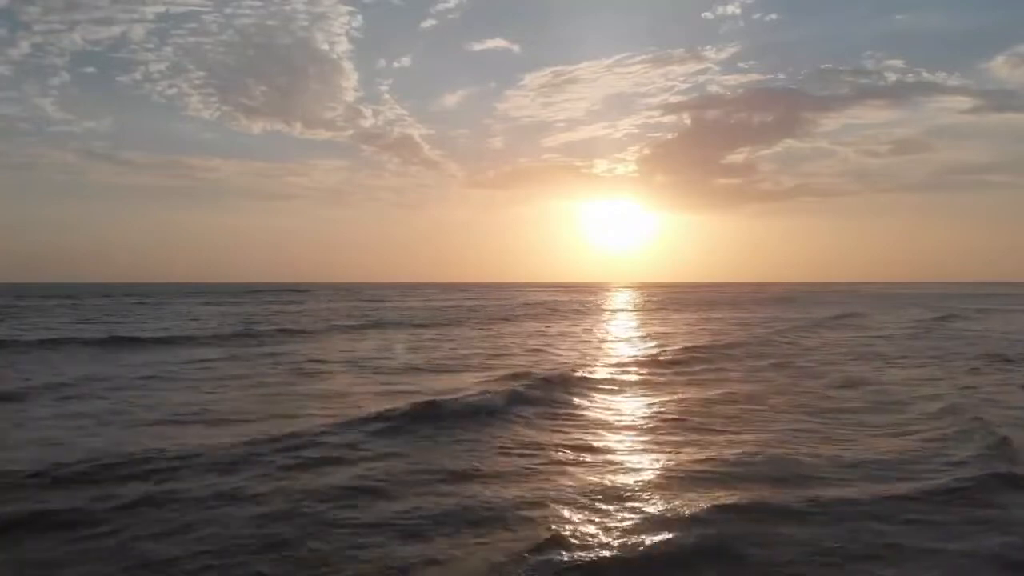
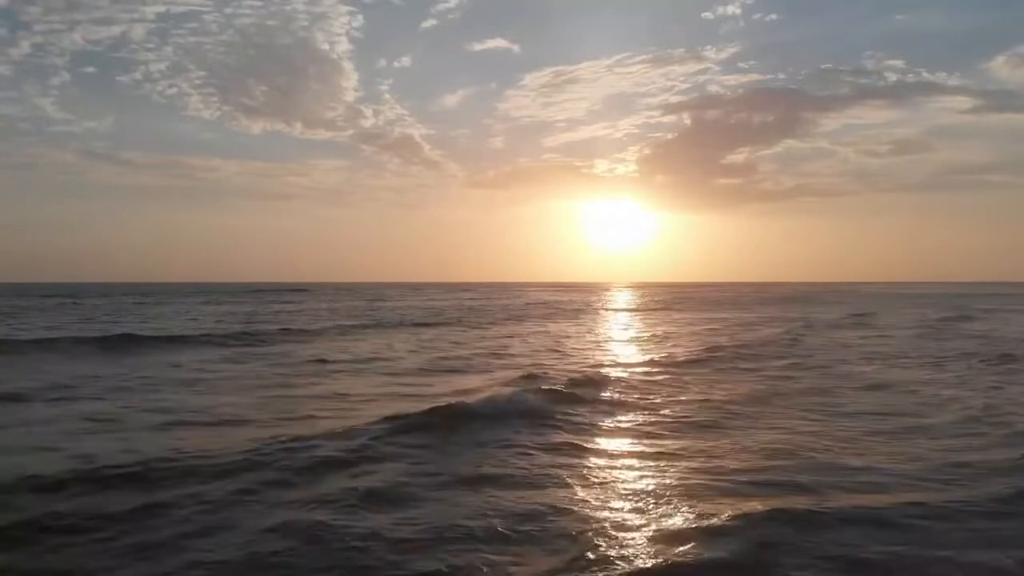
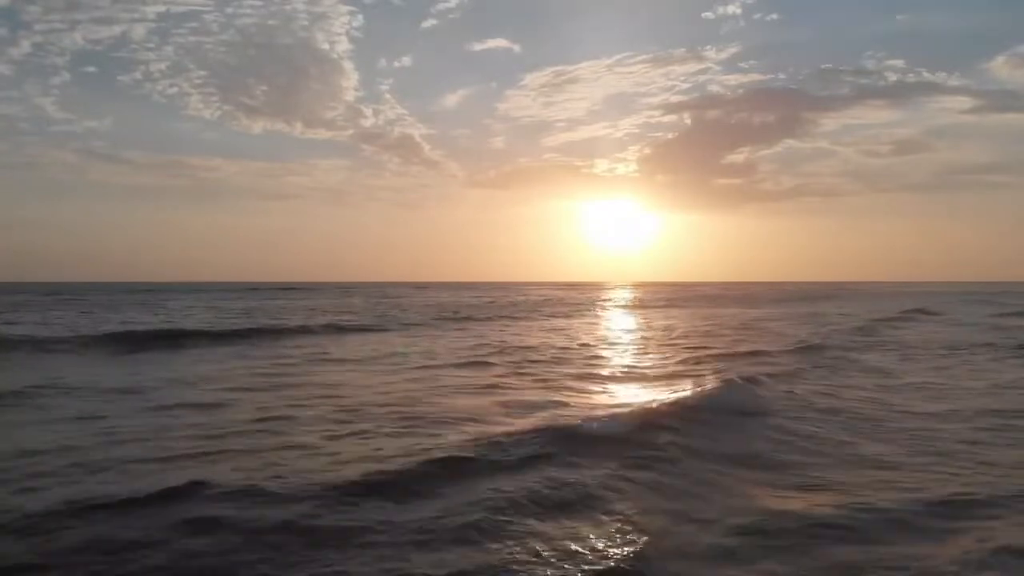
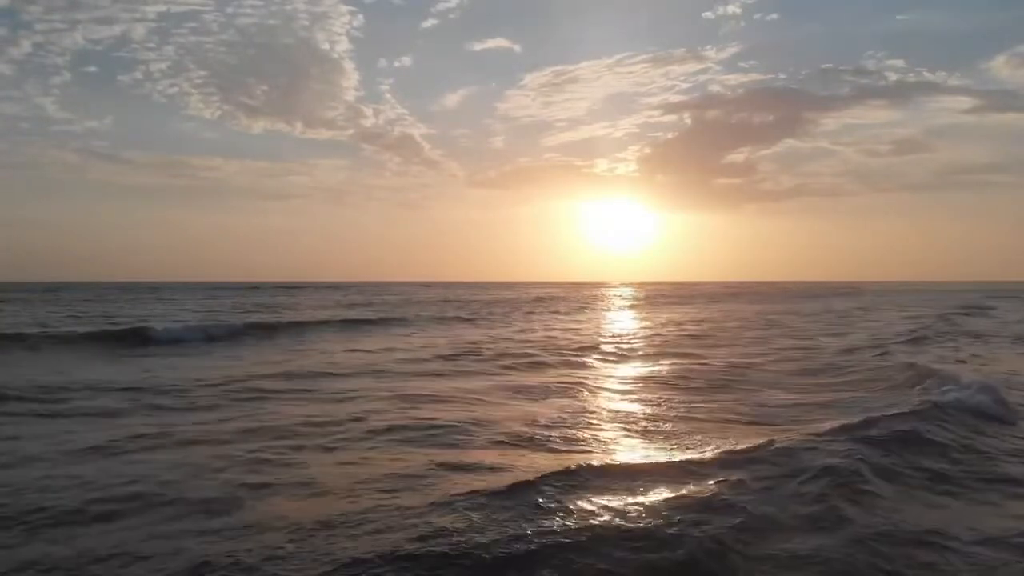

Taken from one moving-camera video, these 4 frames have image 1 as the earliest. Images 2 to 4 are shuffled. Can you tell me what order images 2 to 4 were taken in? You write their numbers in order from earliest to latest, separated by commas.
2, 3, 4
